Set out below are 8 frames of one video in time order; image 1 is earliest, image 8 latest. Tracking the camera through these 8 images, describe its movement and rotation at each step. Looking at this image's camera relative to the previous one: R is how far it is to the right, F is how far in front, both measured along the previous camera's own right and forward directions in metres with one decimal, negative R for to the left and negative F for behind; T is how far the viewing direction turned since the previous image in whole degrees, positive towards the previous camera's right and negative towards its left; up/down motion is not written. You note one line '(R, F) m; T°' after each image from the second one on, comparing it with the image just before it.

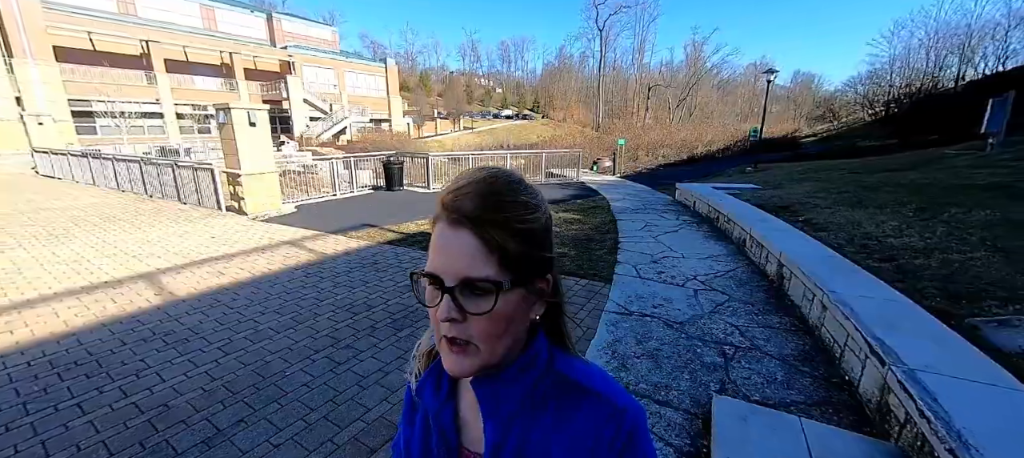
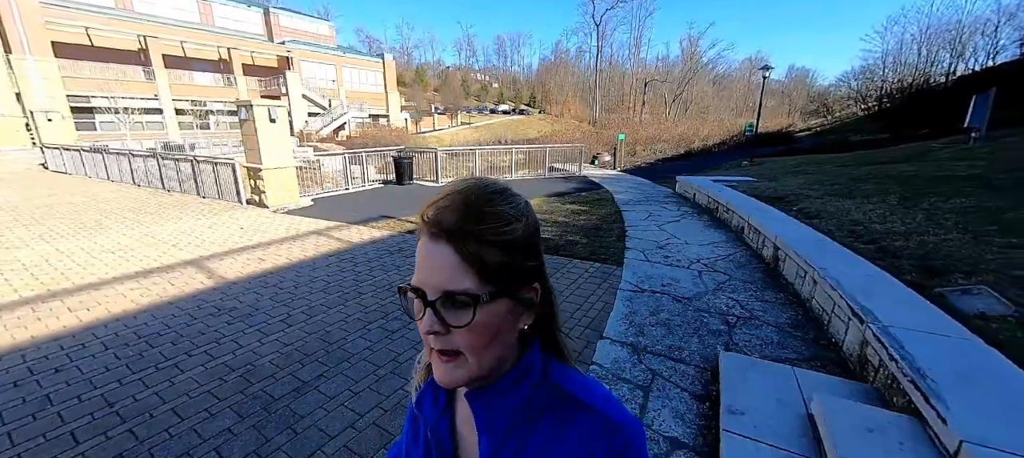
(-0.3, -0.4) m; +1°
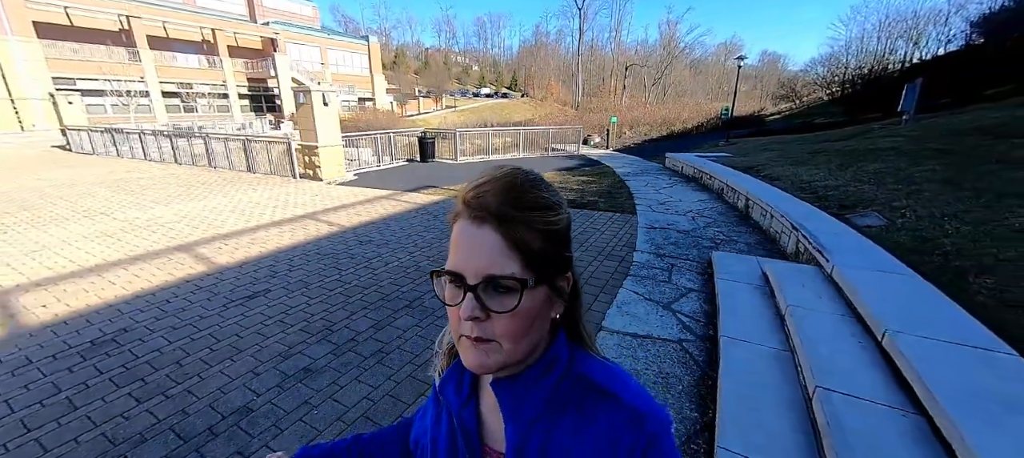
(-0.9, -1.5) m; +3°
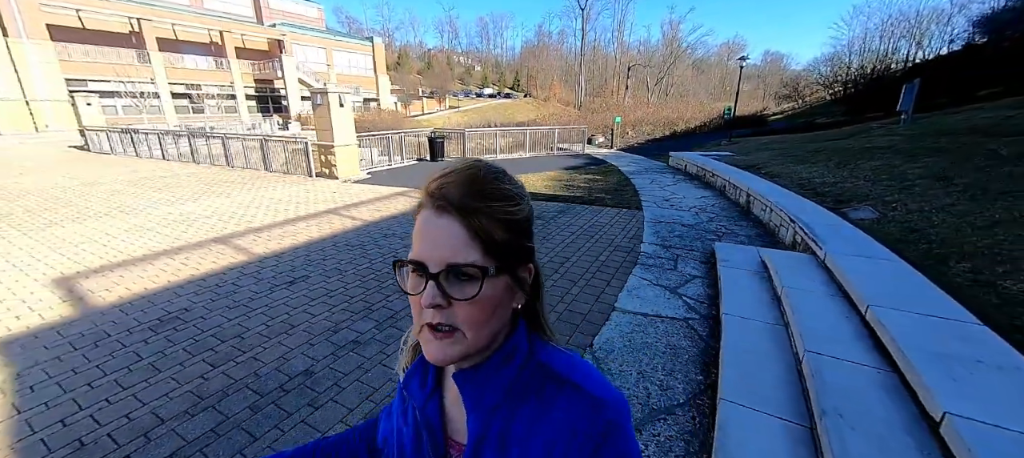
(-0.2, -0.3) m; 0°
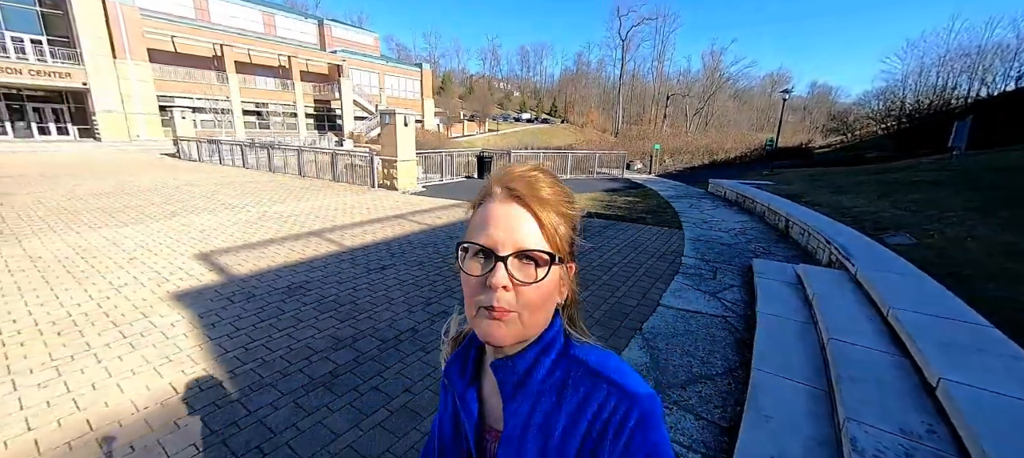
(-0.3, -0.6) m; -4°
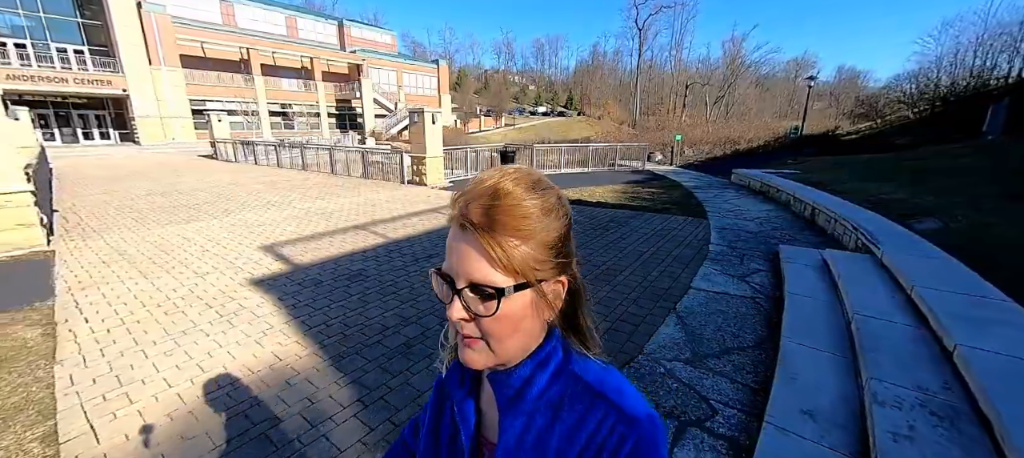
(-0.2, -0.3) m; -2°
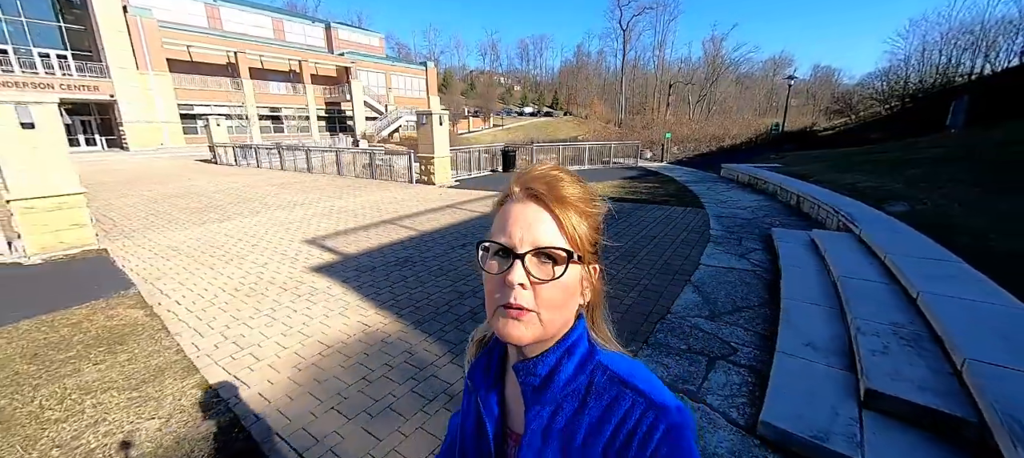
(-0.5, -0.5) m; +2°
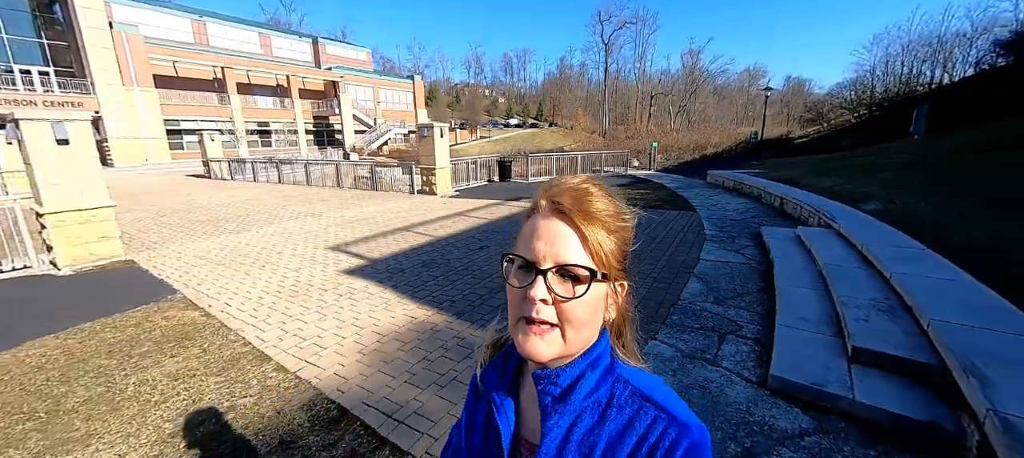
(-0.4, -0.4) m; +2°
